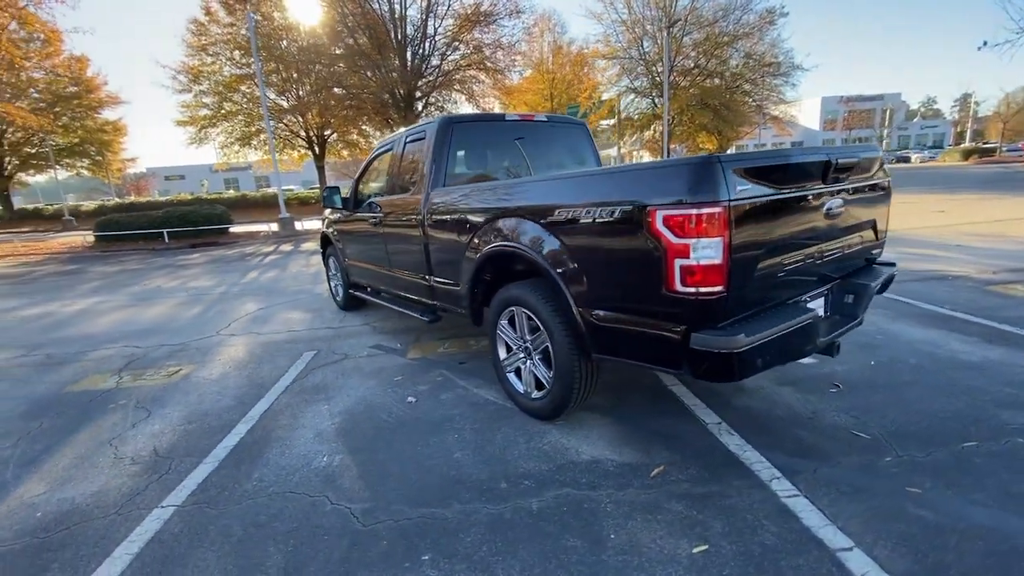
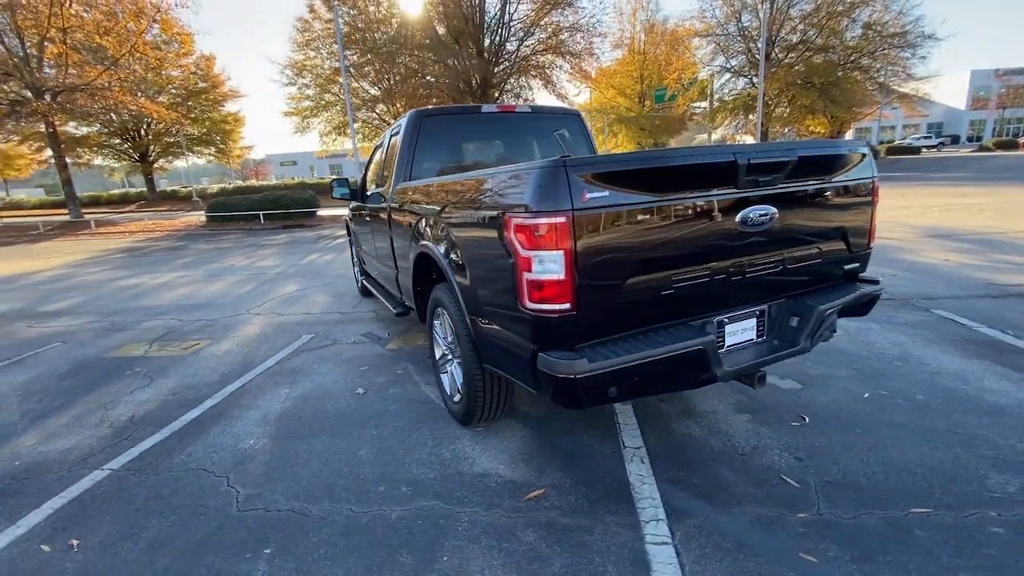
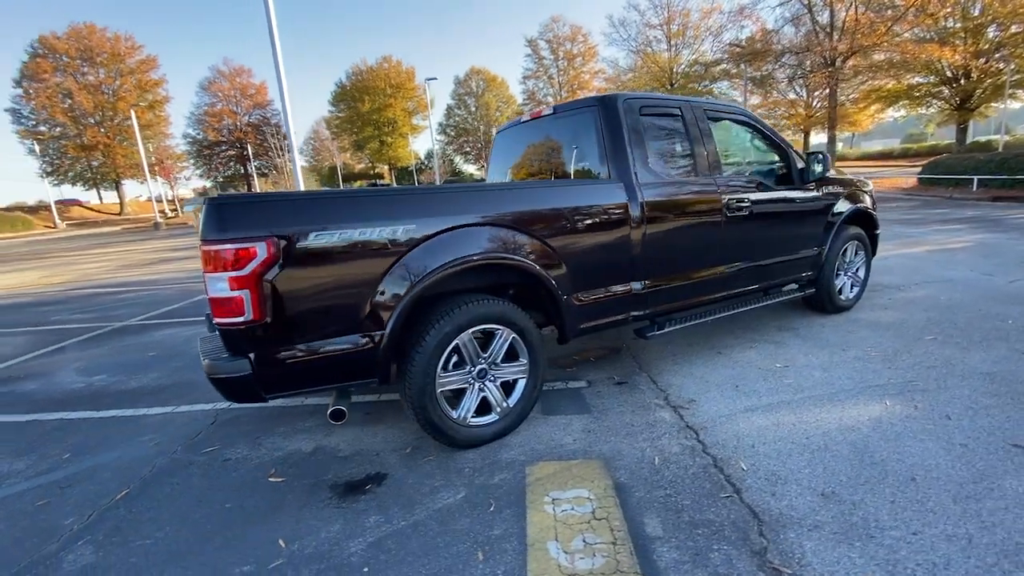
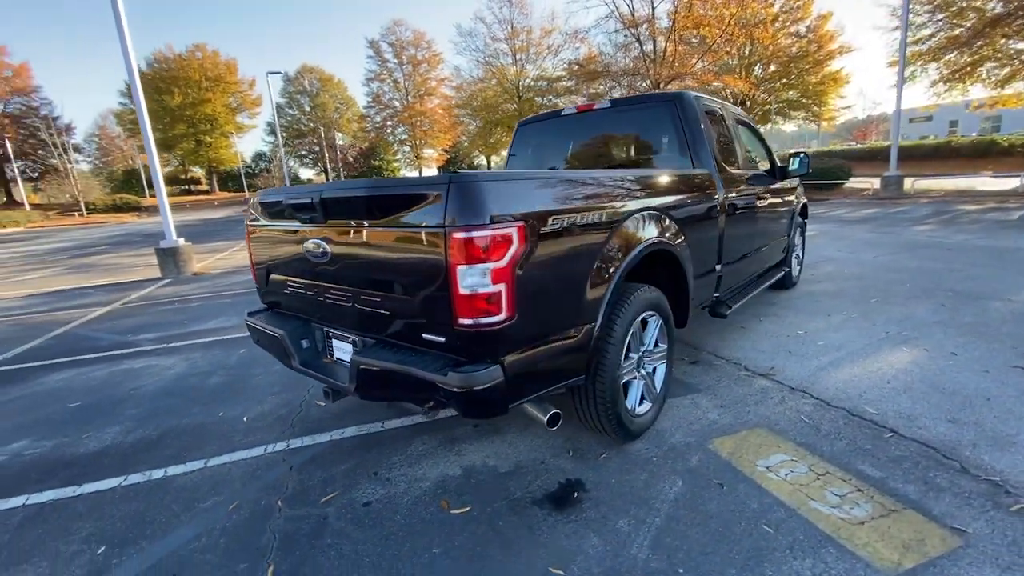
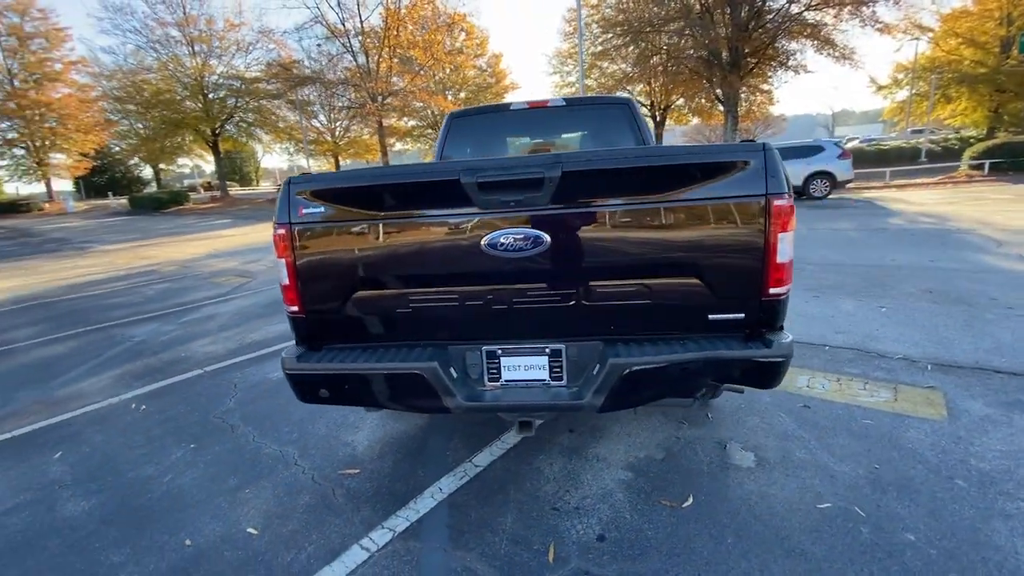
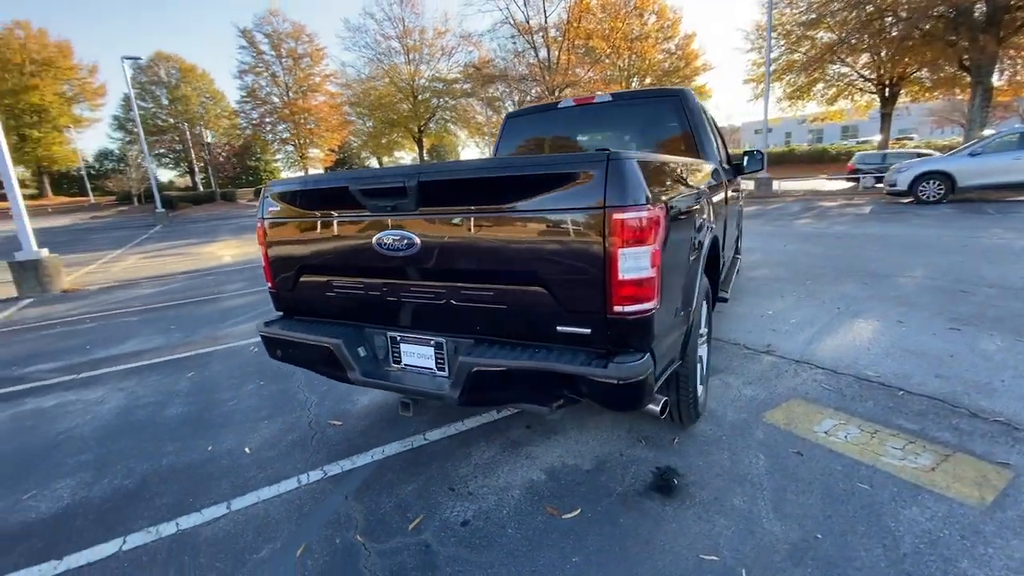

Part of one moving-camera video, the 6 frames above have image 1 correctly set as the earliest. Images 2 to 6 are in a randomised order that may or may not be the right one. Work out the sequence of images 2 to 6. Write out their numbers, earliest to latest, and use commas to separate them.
2, 5, 6, 4, 3
